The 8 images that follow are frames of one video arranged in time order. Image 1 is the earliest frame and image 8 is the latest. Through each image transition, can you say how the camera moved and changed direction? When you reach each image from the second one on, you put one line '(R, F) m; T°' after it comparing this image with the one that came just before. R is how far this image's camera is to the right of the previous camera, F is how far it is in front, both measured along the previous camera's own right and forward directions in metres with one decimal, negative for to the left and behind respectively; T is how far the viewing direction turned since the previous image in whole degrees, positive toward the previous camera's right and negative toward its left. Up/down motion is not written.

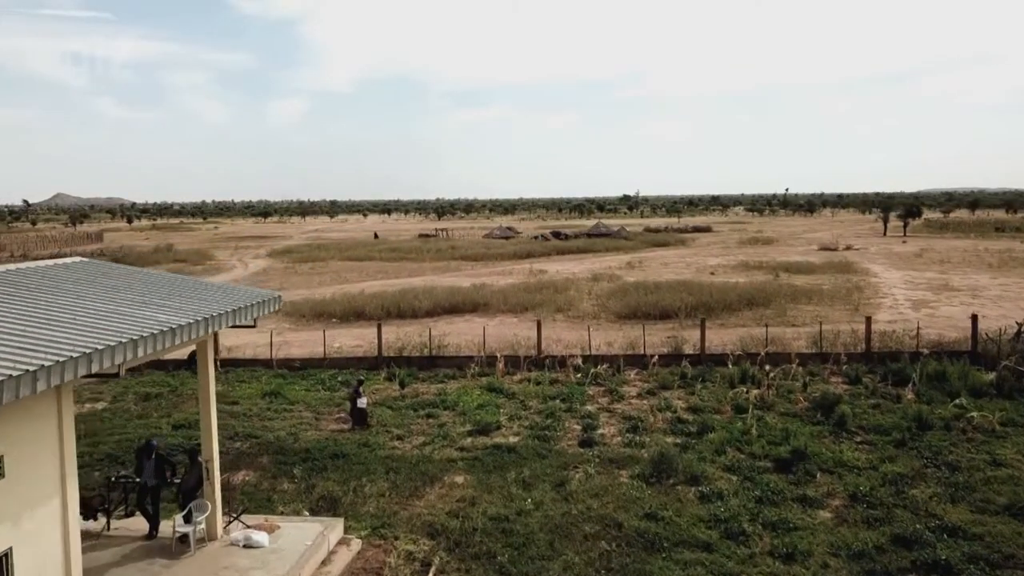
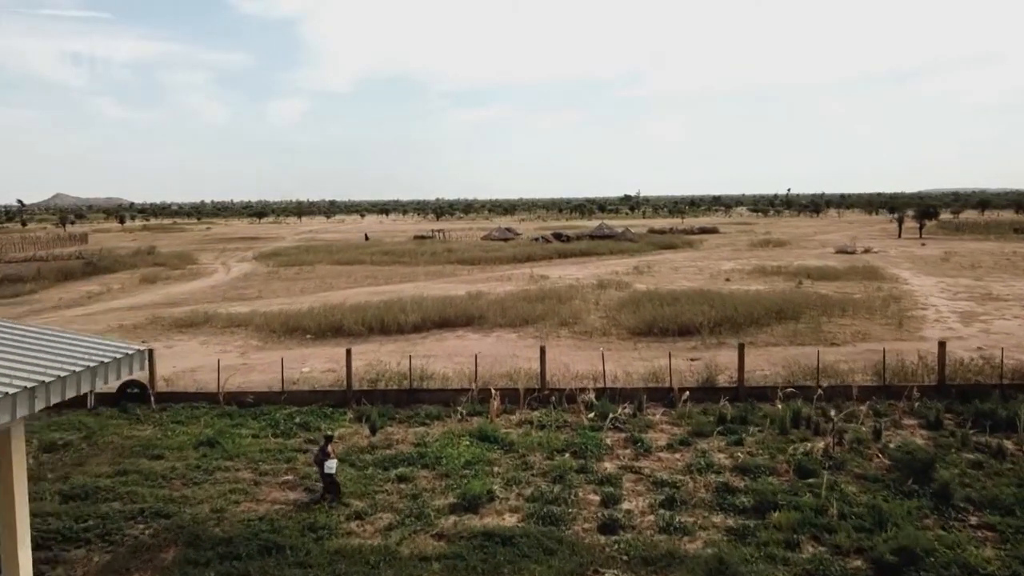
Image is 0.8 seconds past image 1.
(0.0, +2.6) m; 0°
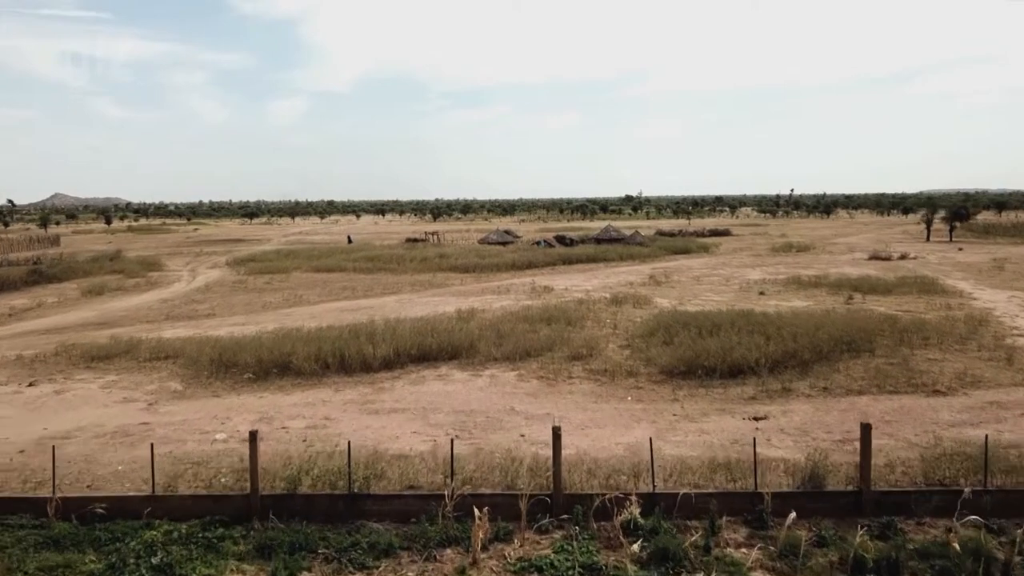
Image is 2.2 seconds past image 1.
(0.0, +4.5) m; 0°
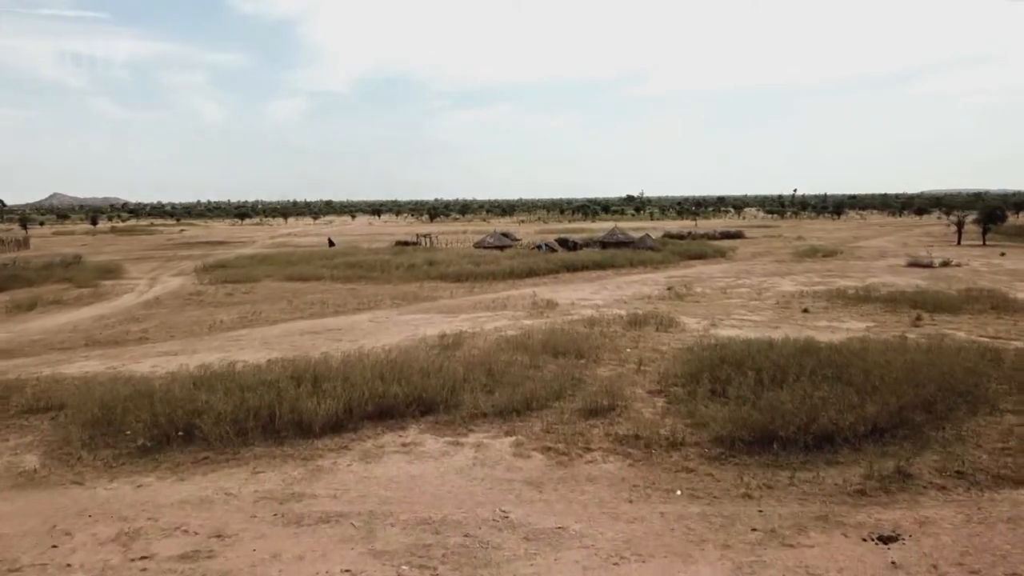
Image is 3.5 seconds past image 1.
(0.0, +4.3) m; 0°
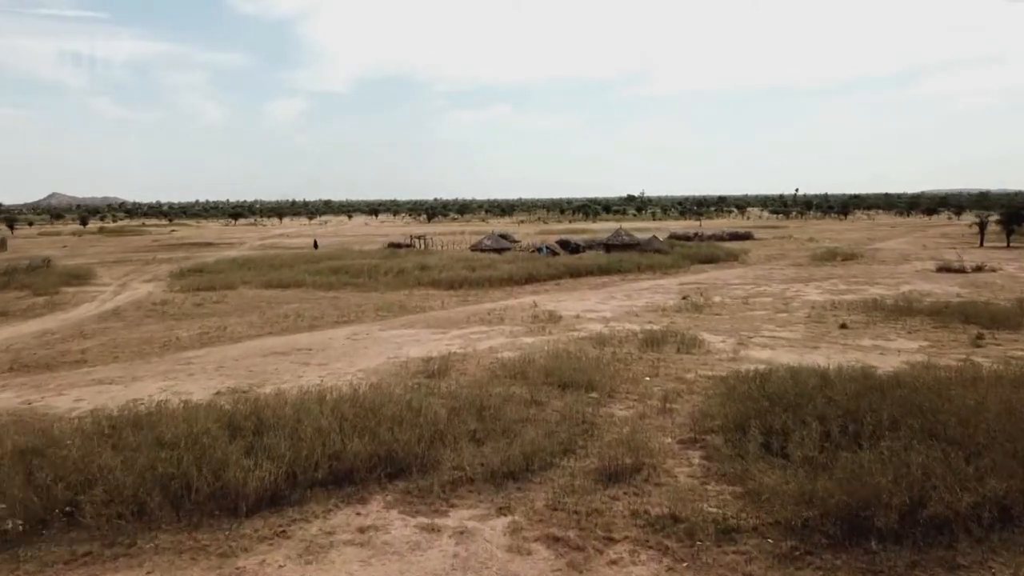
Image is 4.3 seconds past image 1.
(0.0, +2.8) m; 0°
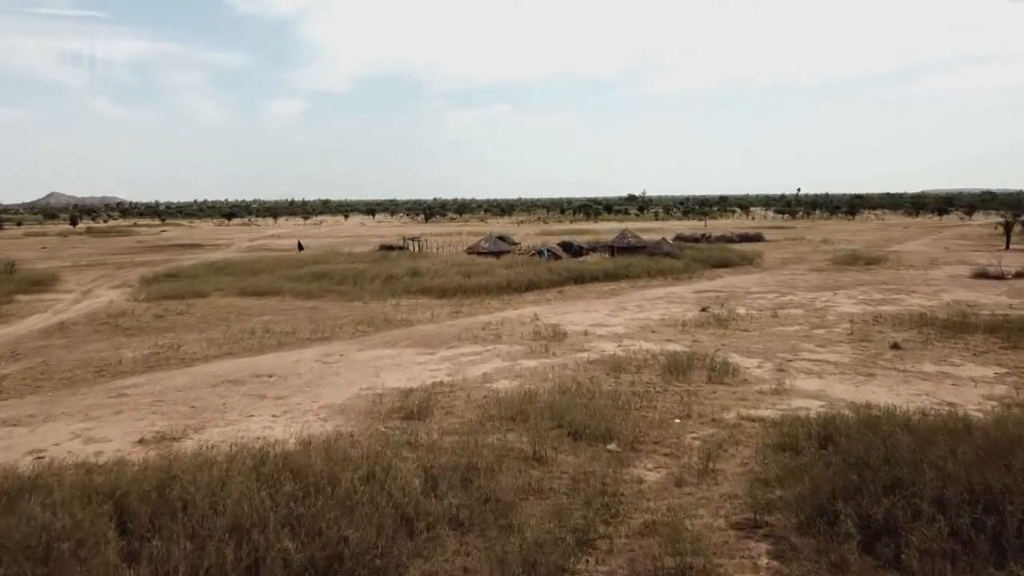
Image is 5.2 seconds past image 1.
(0.0, +2.8) m; 0°
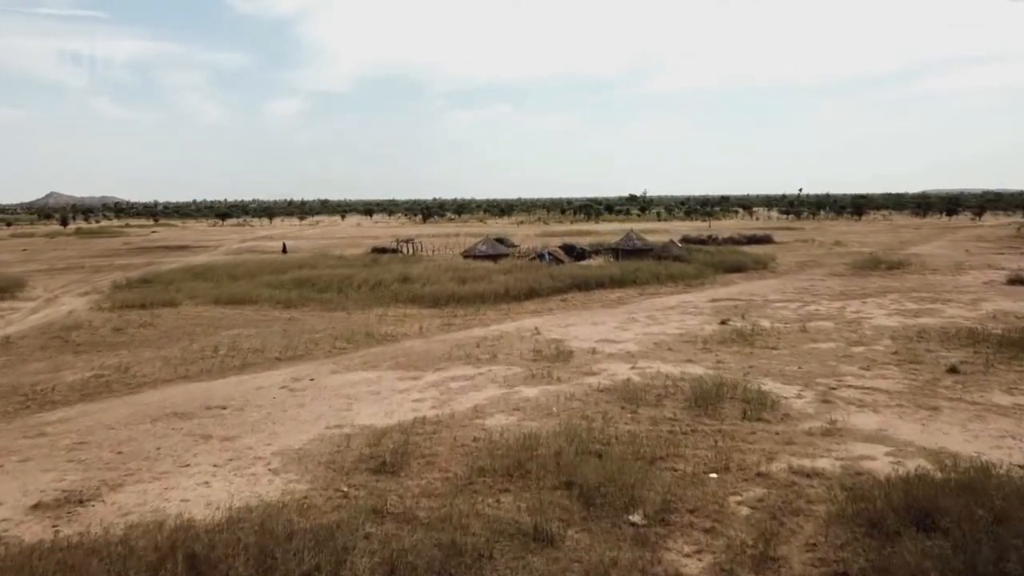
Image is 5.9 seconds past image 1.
(0.0, +2.3) m; 0°
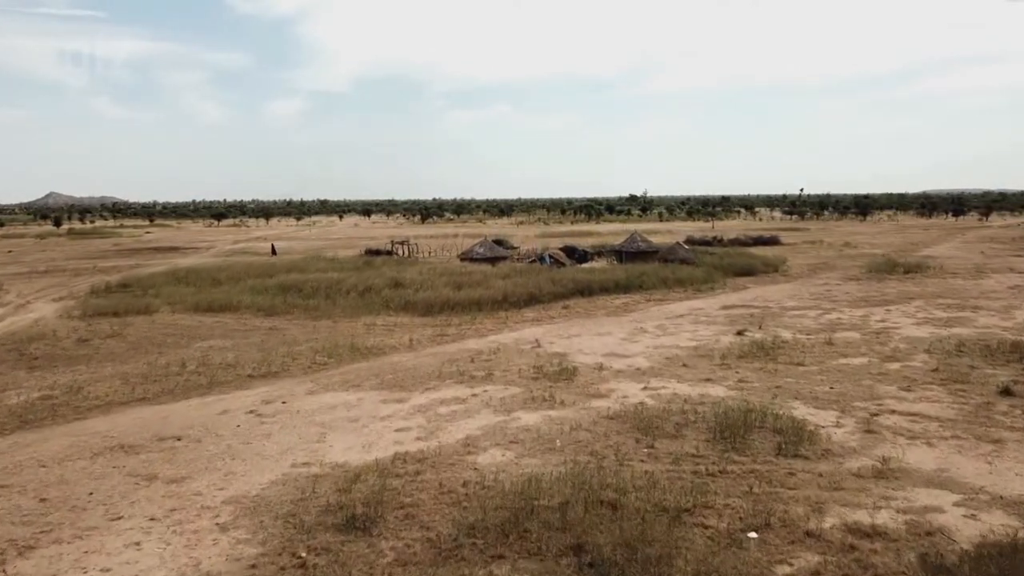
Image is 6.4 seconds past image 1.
(0.0, +1.7) m; 0°
